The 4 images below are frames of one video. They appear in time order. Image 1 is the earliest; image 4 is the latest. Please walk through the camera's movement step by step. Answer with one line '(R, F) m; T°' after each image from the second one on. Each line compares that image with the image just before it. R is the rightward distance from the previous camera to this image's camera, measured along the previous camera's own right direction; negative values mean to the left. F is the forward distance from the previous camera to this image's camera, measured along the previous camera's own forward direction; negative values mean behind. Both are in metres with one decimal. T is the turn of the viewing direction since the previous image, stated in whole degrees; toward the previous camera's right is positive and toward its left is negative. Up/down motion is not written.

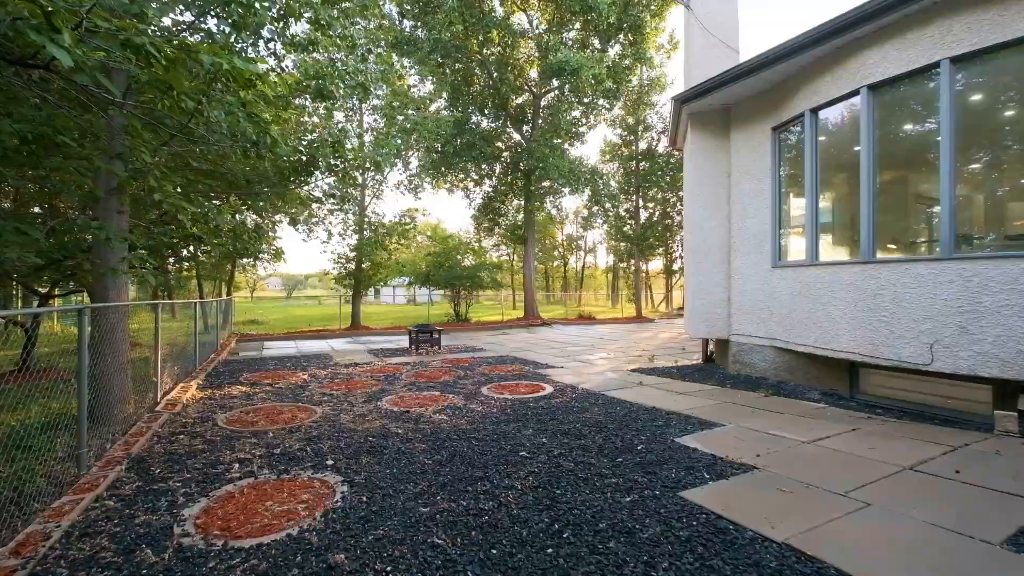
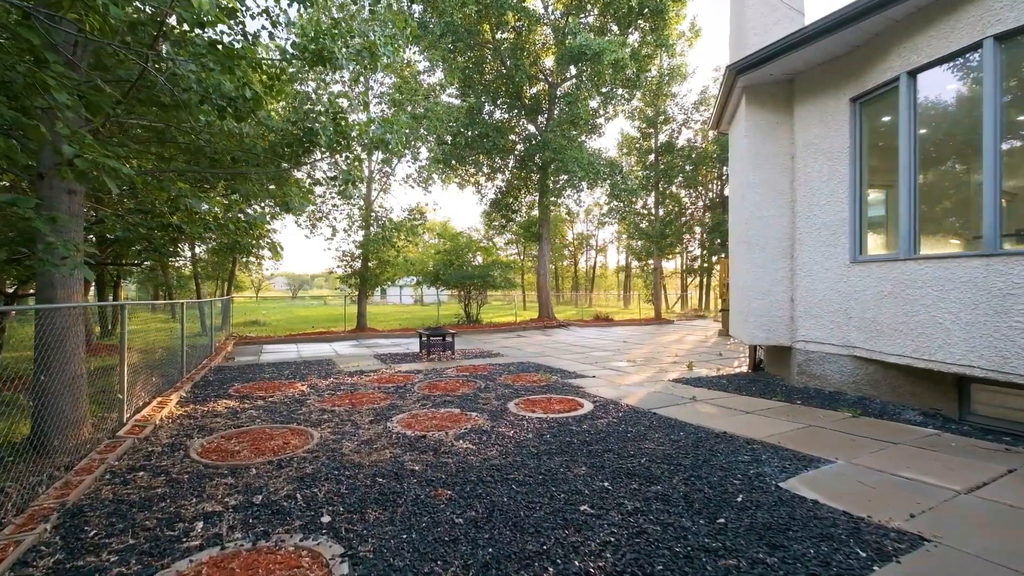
(-0.4, +0.9) m; -1°
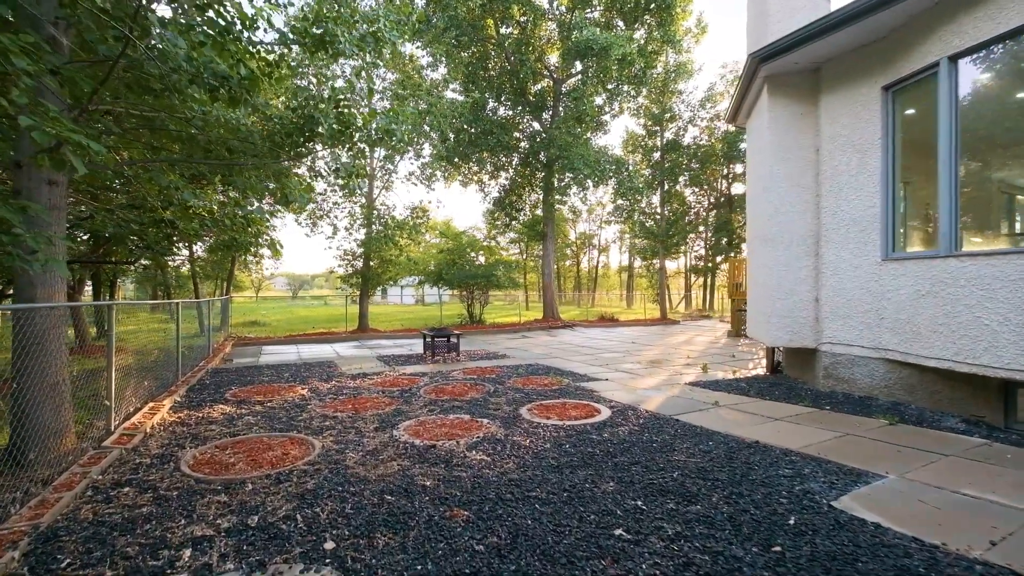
(-0.2, +0.3) m; 0°
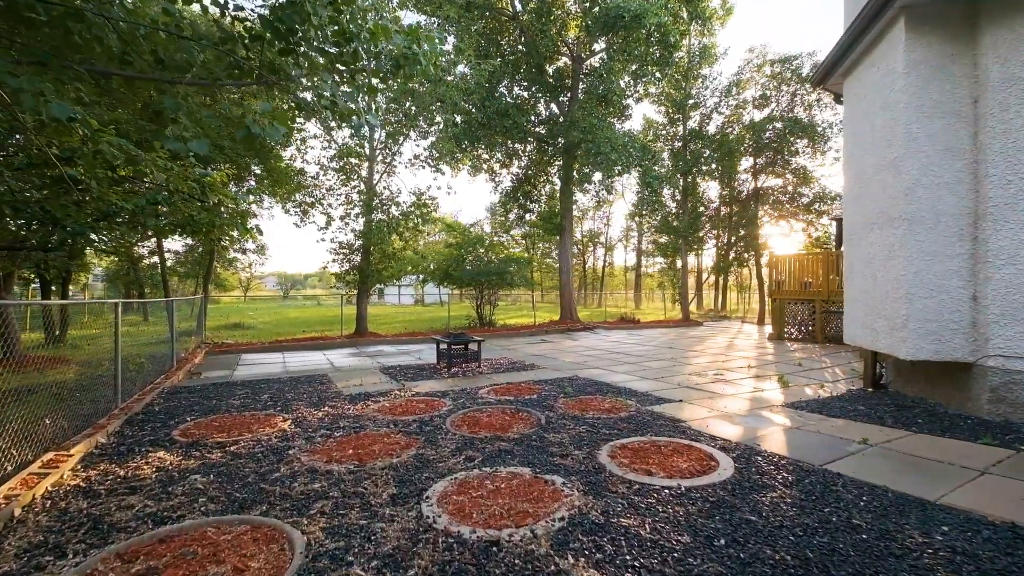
(-0.7, +1.5) m; +1°
